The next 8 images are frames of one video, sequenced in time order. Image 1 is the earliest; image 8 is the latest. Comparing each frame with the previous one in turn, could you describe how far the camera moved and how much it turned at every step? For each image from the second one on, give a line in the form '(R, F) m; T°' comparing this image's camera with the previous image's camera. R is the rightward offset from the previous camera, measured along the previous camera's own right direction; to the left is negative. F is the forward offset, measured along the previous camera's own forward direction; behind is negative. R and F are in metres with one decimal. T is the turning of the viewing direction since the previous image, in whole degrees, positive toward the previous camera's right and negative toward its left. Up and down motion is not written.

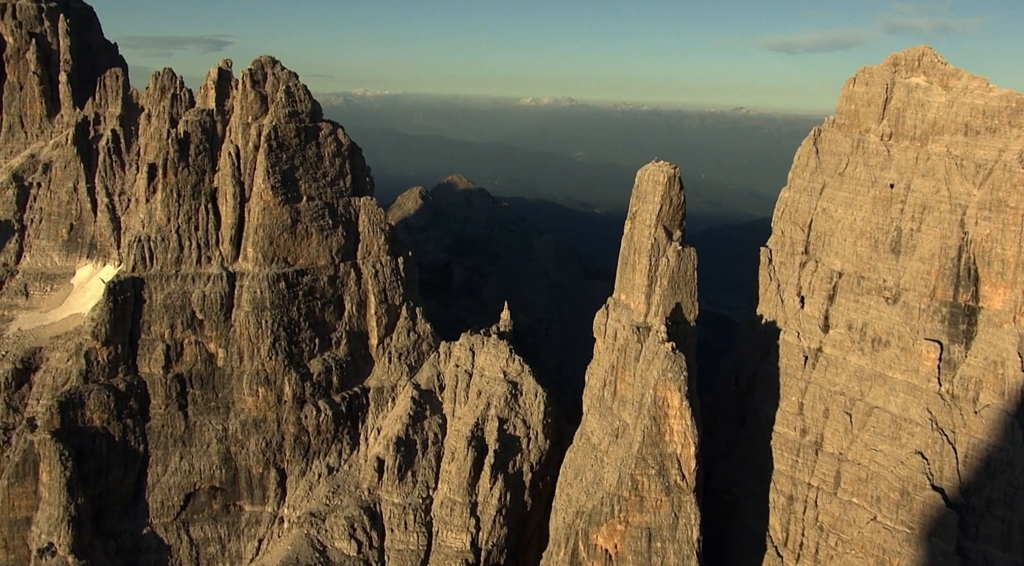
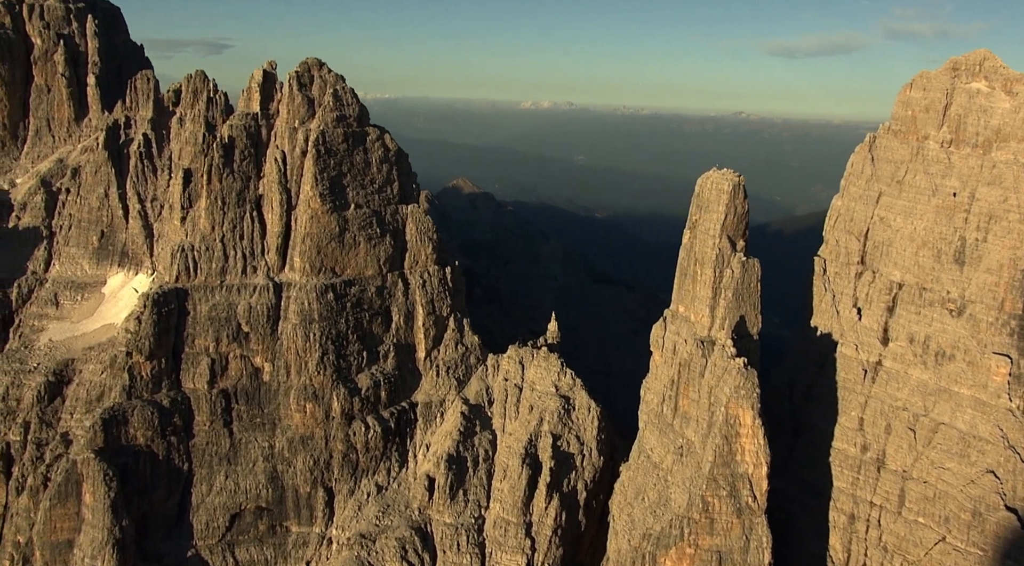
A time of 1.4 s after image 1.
(-2.9, +1.4) m; 0°
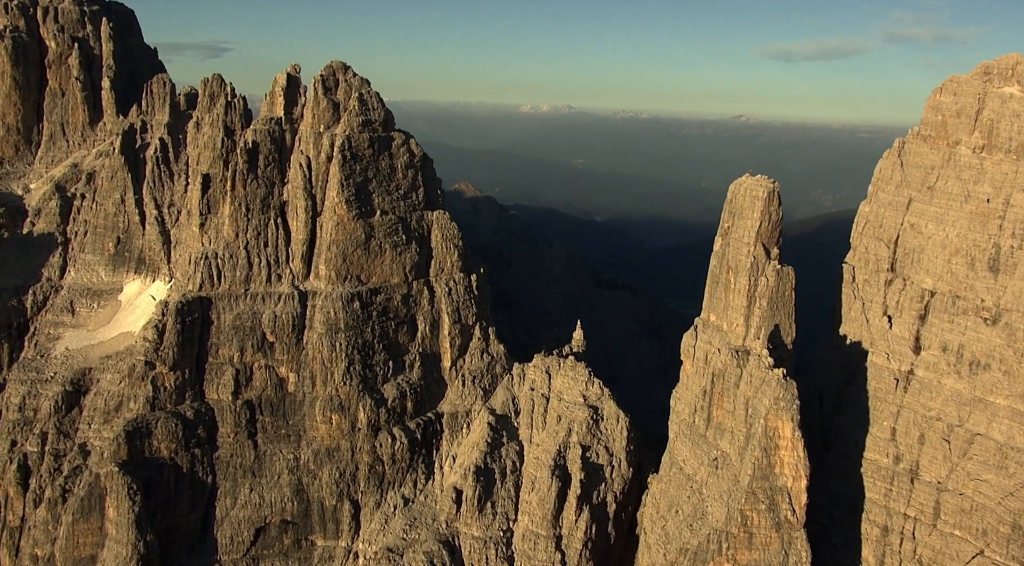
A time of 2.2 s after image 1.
(-1.5, +0.7) m; 0°
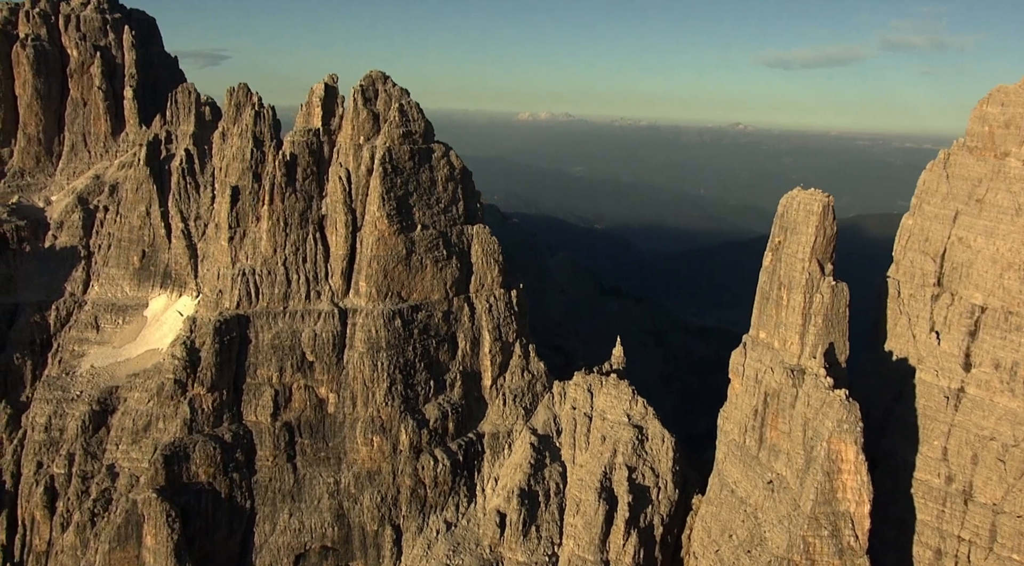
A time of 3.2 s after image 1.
(-2.3, +1.1) m; 0°
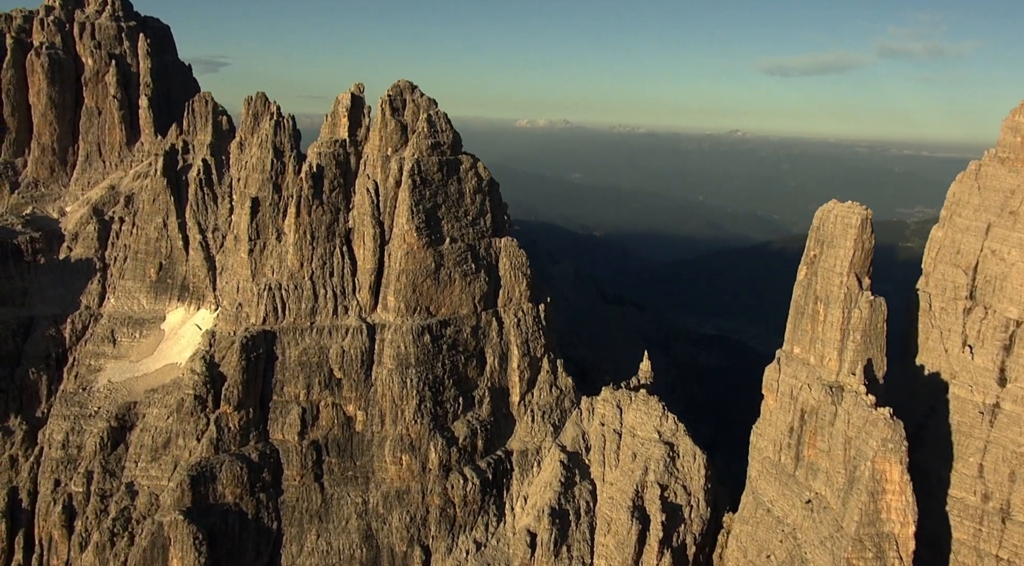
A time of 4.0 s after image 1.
(-1.5, +0.7) m; 0°
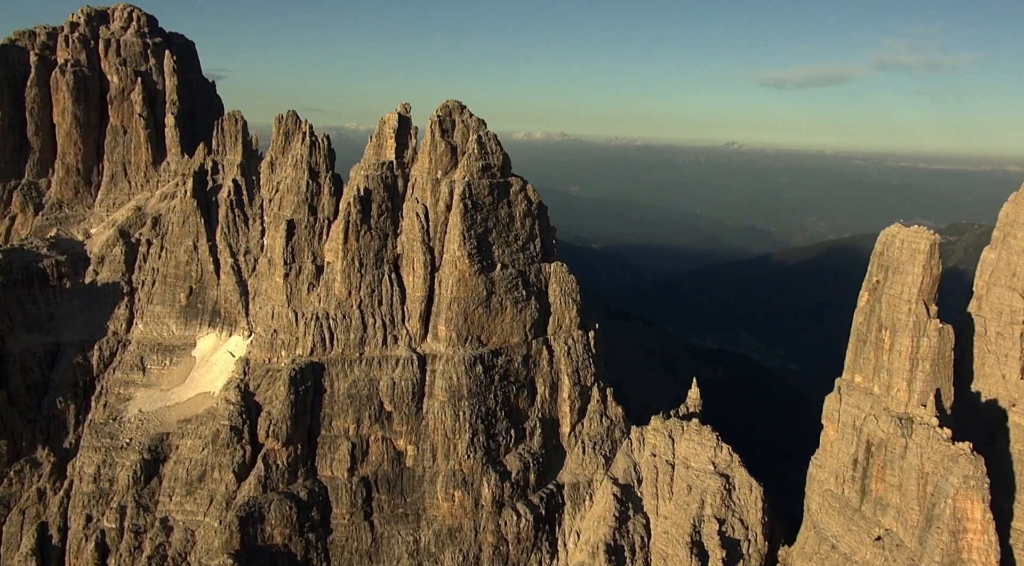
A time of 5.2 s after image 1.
(-2.6, +1.3) m; 0°
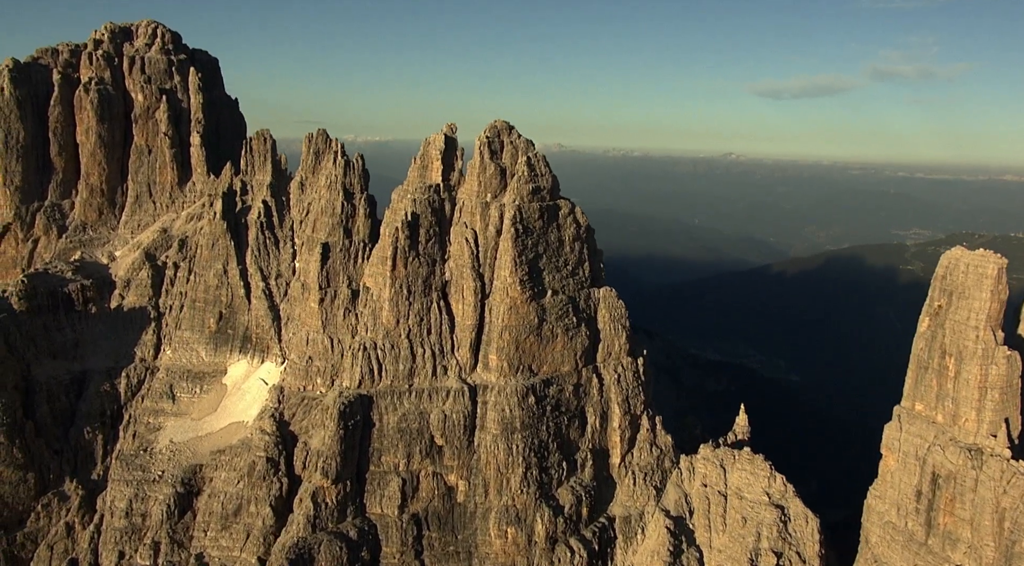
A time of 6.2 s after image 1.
(-2.4, +1.1) m; 0°
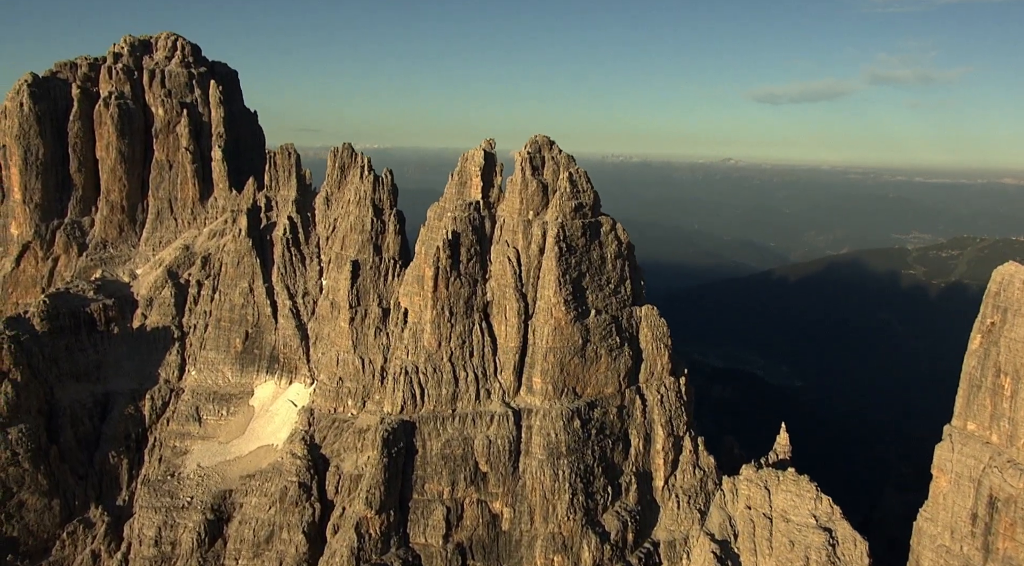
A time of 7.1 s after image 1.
(-1.9, +0.9) m; 0°
